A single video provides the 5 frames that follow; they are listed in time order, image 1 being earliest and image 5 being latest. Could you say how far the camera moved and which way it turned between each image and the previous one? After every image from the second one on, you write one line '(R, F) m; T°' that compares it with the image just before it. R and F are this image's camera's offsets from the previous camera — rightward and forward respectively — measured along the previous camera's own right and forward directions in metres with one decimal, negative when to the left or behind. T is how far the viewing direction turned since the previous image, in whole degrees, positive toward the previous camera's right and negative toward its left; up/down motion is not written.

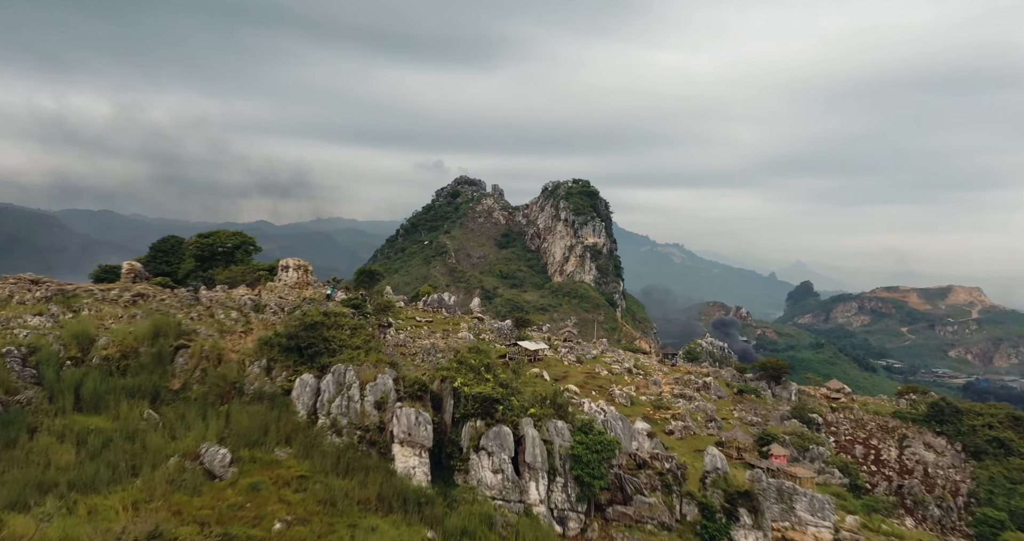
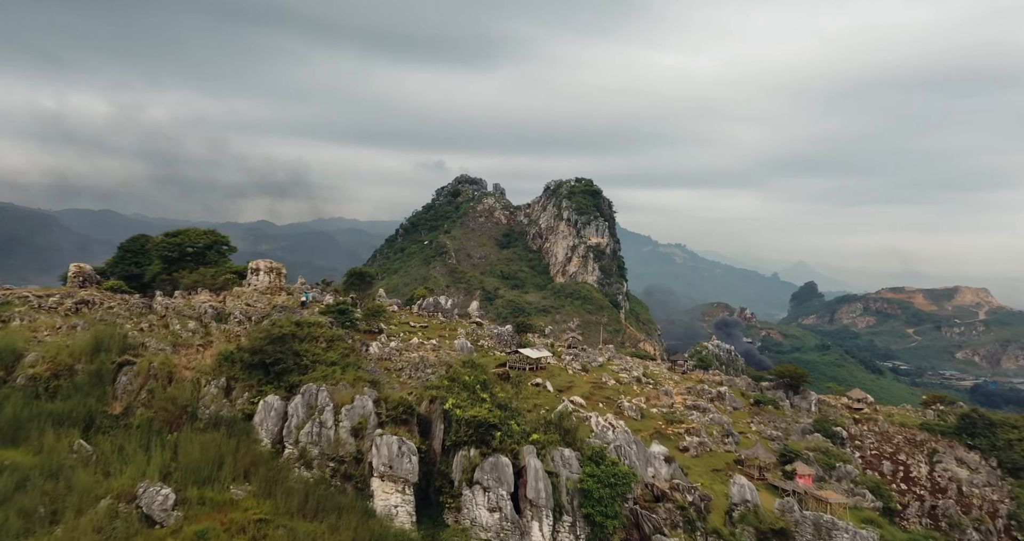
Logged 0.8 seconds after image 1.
(+0.1, +4.3) m; 0°
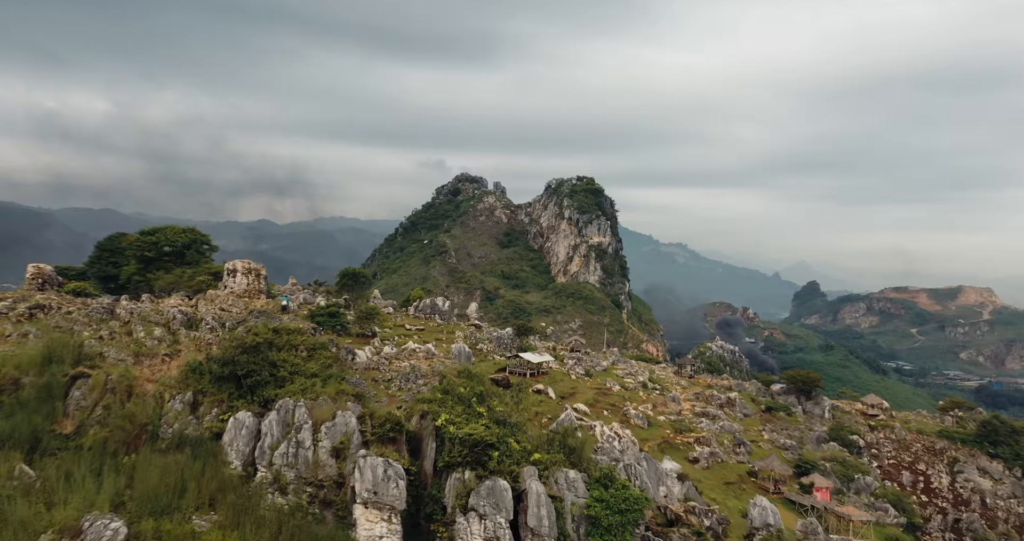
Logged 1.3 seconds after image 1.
(+0.1, +2.7) m; 0°
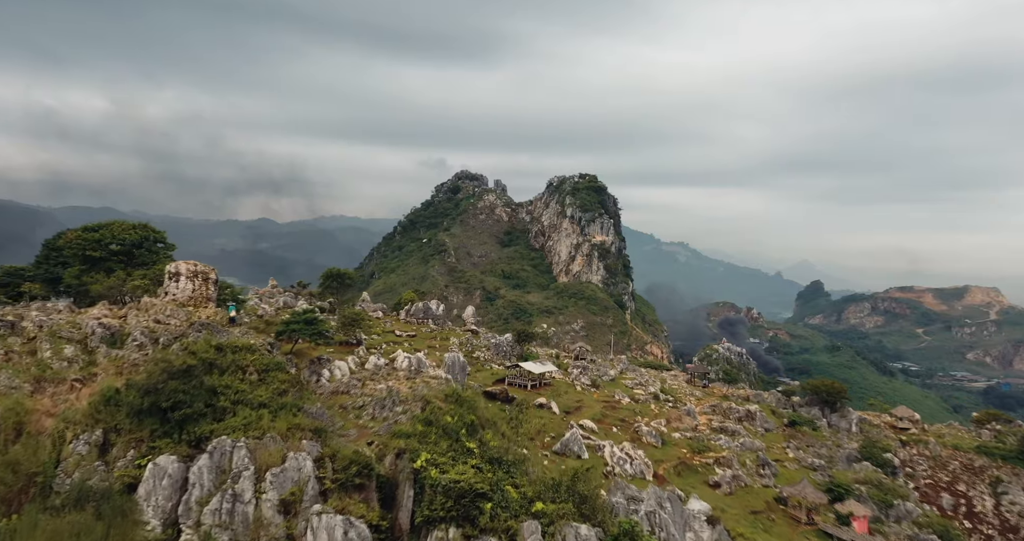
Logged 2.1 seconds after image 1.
(+0.1, +5.0) m; 0°
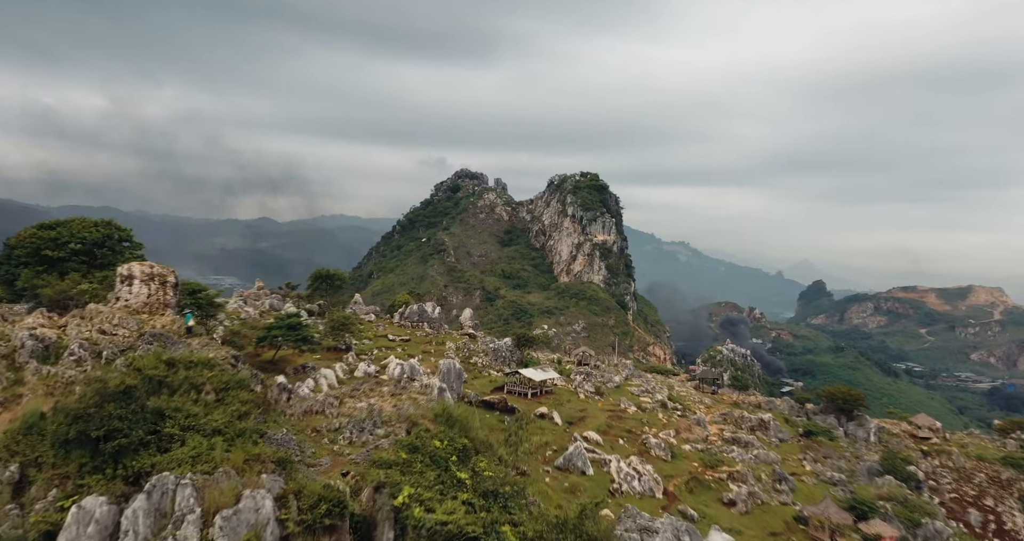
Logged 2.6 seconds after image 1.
(+0.1, +3.0) m; 0°
